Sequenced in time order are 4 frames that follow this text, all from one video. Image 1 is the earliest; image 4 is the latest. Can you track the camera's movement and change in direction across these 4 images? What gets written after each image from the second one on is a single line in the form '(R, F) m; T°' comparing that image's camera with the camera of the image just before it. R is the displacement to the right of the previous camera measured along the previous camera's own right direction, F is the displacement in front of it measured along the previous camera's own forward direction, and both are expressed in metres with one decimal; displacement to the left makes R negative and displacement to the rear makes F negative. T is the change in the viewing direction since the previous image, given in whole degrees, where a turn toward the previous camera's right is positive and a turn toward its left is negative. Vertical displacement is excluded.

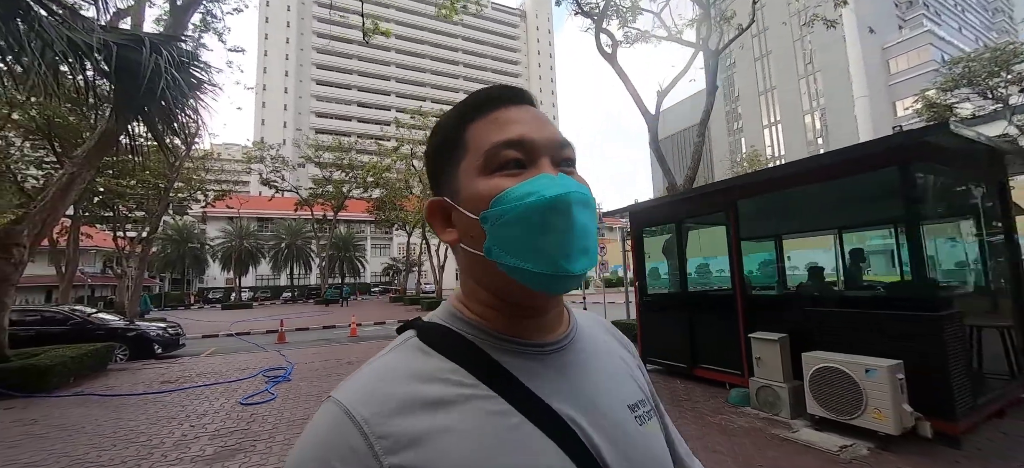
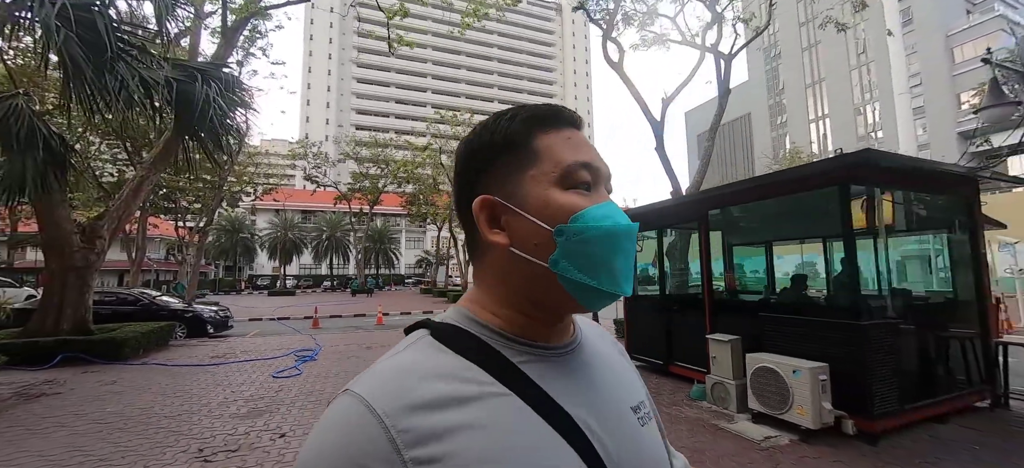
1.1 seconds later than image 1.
(+0.7, -0.6) m; -5°
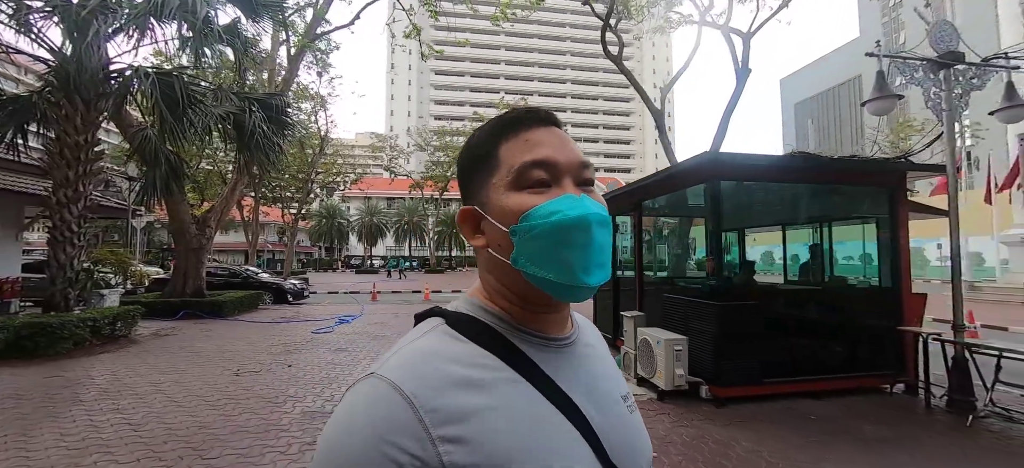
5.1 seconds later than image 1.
(+2.1, -0.9) m; -11°
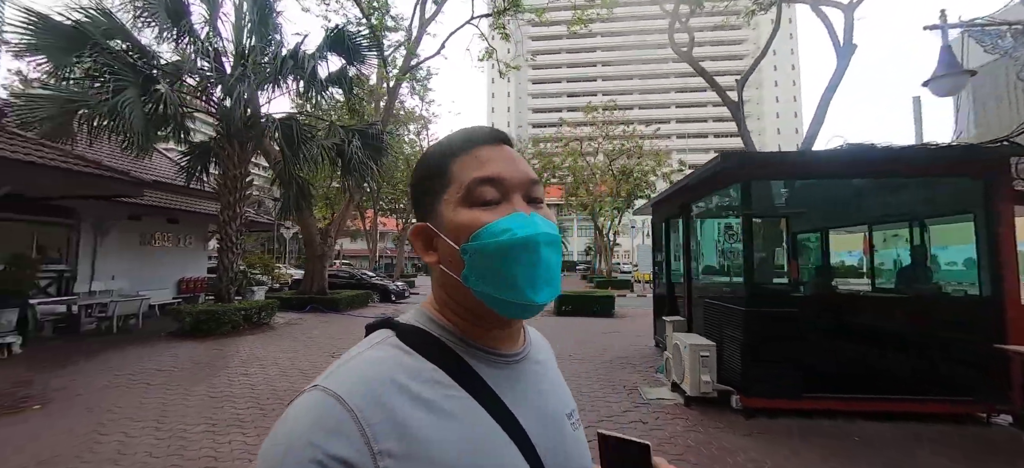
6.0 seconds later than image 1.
(+1.0, -0.3) m; -15°
